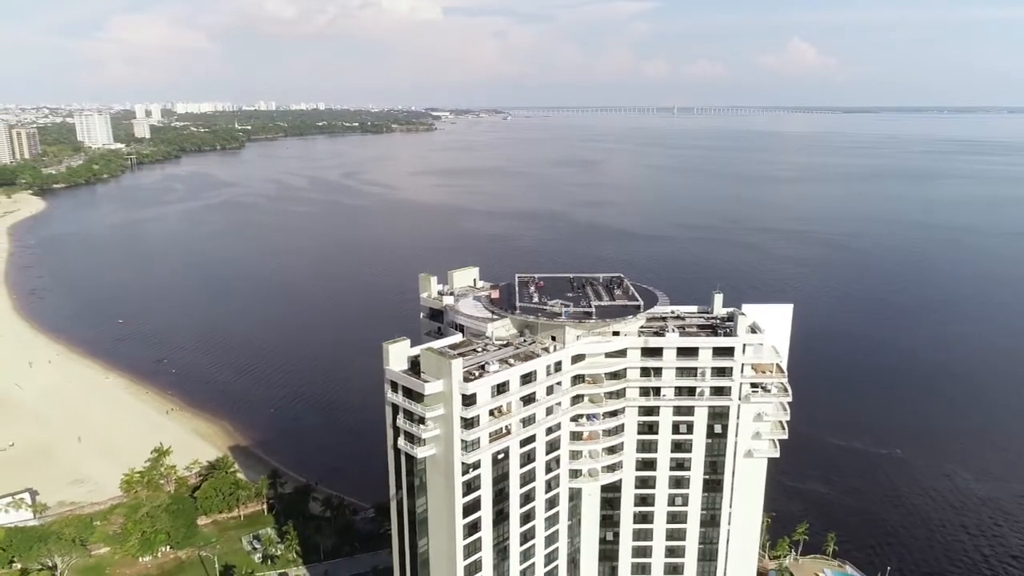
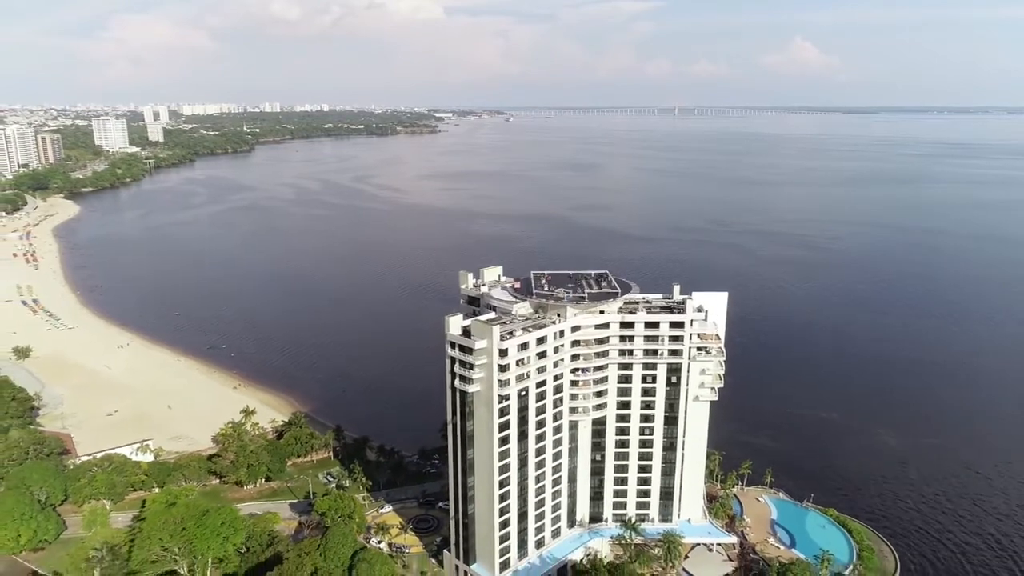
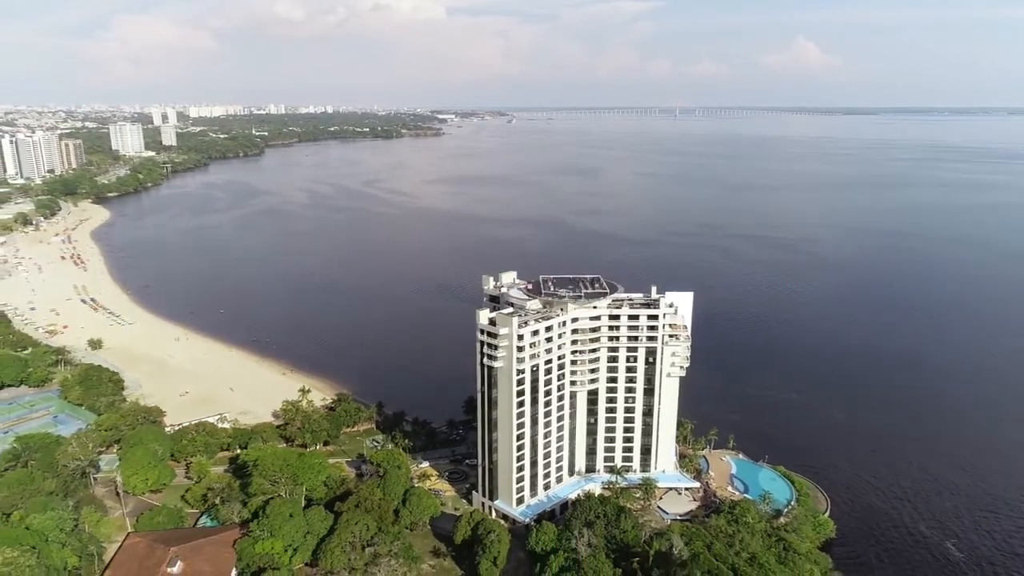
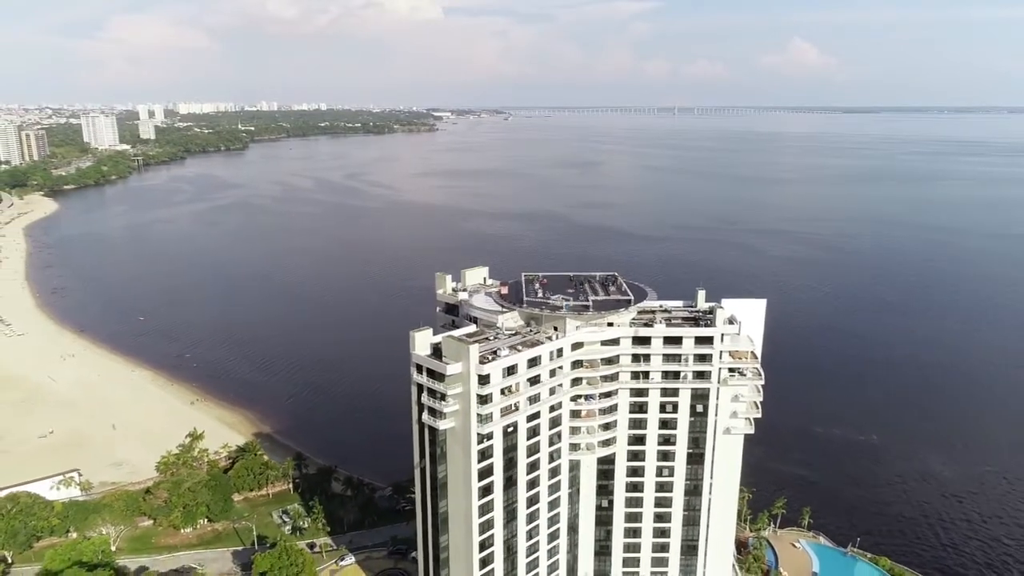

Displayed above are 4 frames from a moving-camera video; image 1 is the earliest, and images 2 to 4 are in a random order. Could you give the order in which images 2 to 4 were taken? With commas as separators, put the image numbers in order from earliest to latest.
4, 2, 3
